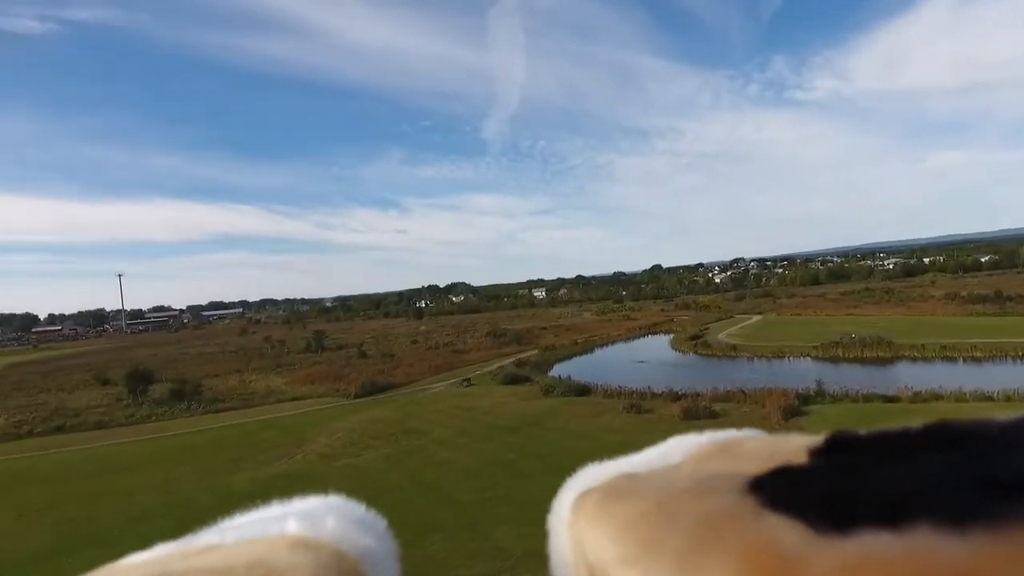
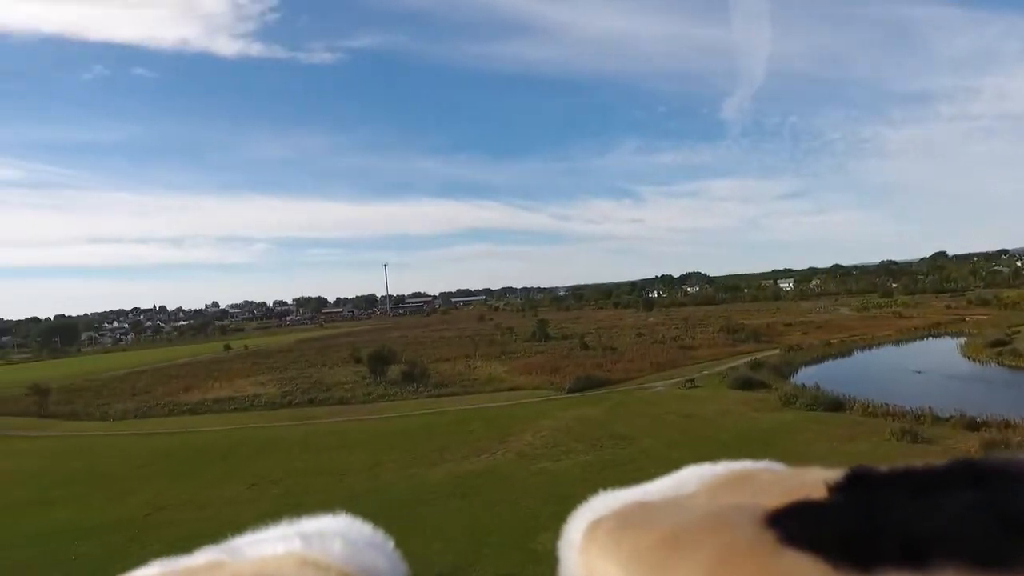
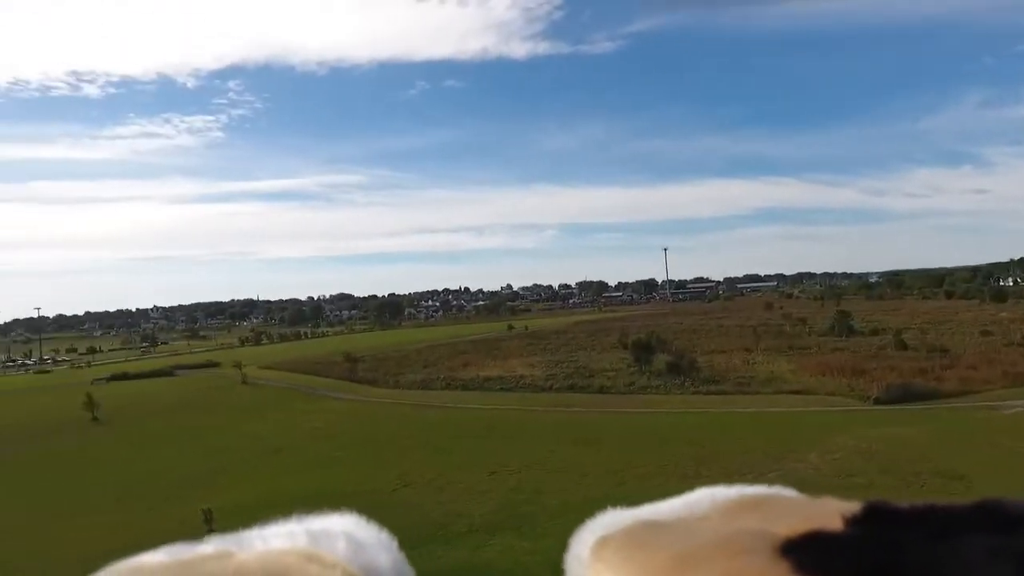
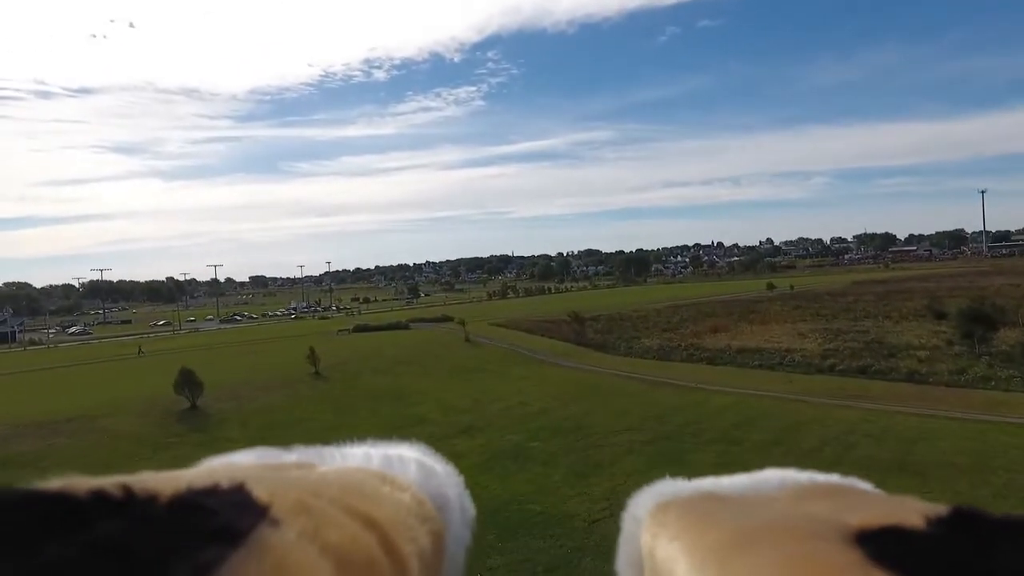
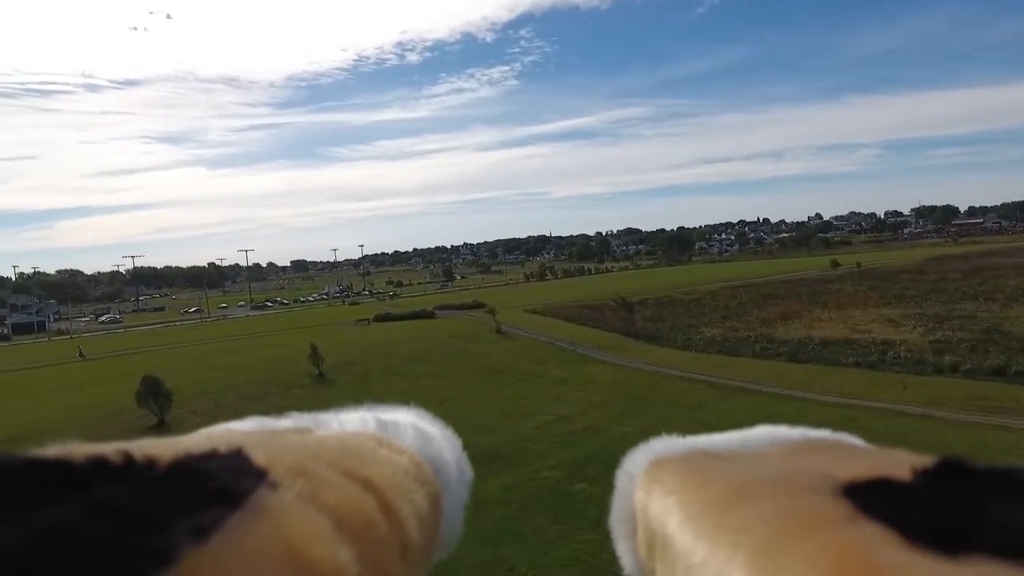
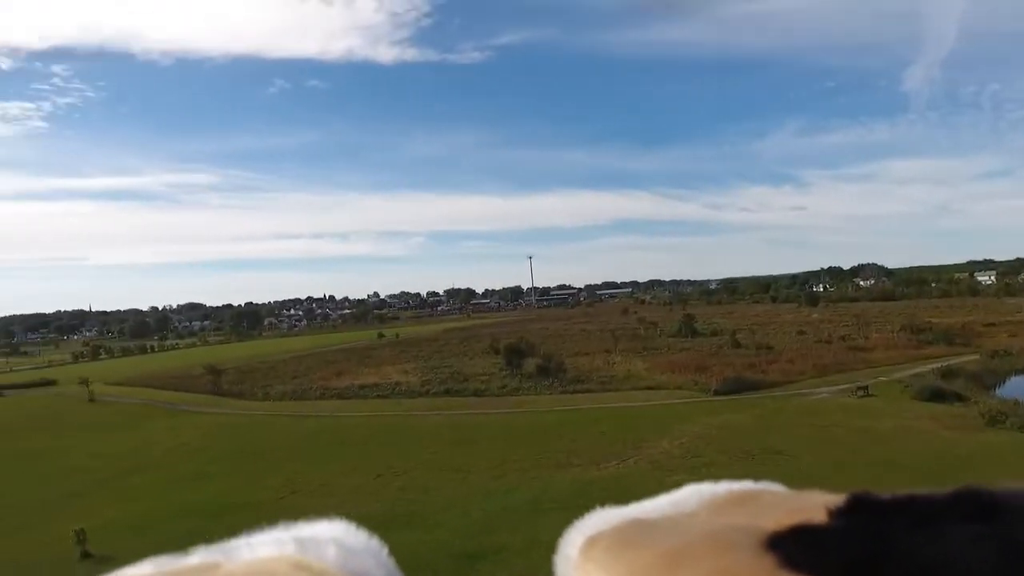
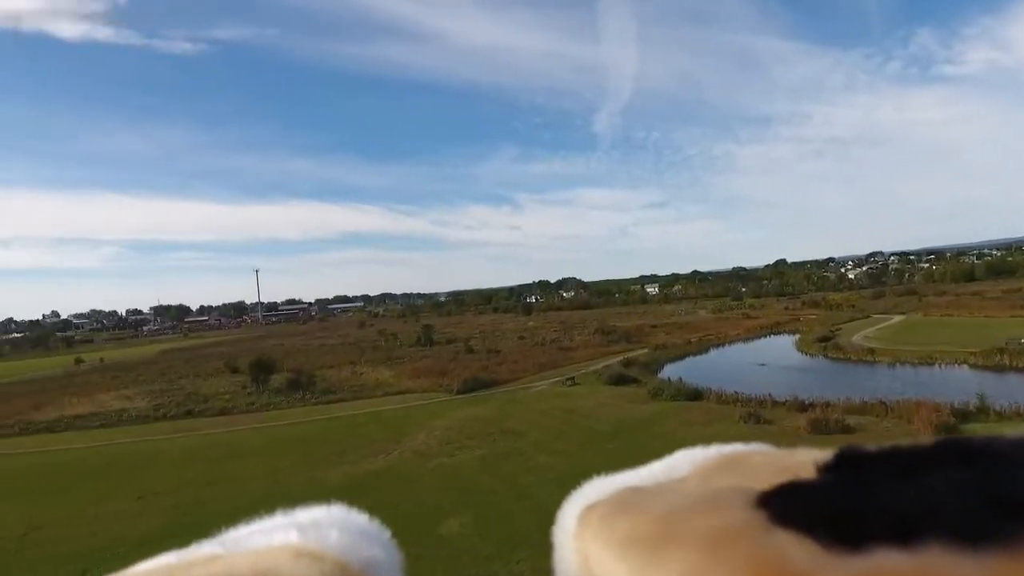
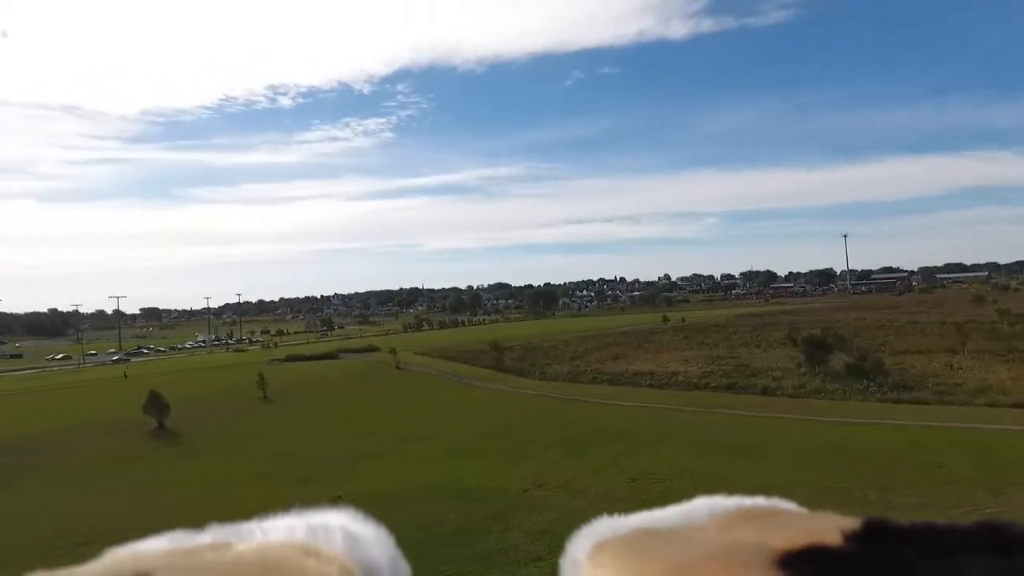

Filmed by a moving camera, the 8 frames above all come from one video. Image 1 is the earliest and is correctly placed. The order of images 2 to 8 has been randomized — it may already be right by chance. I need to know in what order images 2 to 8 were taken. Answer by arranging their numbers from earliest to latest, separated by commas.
7, 2, 6, 3, 8, 4, 5
